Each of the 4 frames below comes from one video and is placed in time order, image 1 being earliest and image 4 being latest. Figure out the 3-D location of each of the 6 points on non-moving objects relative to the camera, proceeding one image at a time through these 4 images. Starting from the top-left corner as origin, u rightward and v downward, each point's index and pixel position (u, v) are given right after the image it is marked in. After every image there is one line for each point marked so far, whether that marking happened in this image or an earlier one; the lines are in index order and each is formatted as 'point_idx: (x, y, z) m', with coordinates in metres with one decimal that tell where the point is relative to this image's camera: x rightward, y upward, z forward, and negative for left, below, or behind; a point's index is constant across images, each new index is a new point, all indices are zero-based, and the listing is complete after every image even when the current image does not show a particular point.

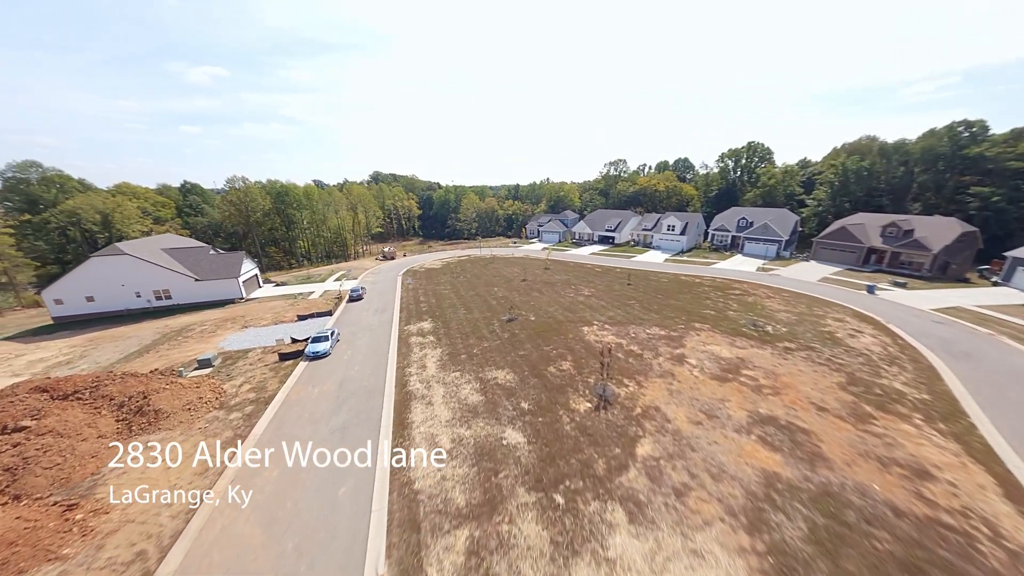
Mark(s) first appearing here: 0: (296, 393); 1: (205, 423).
0: (-13.1, -6.4, +18.1) m
1: (-16.0, -7.0, +15.8) m
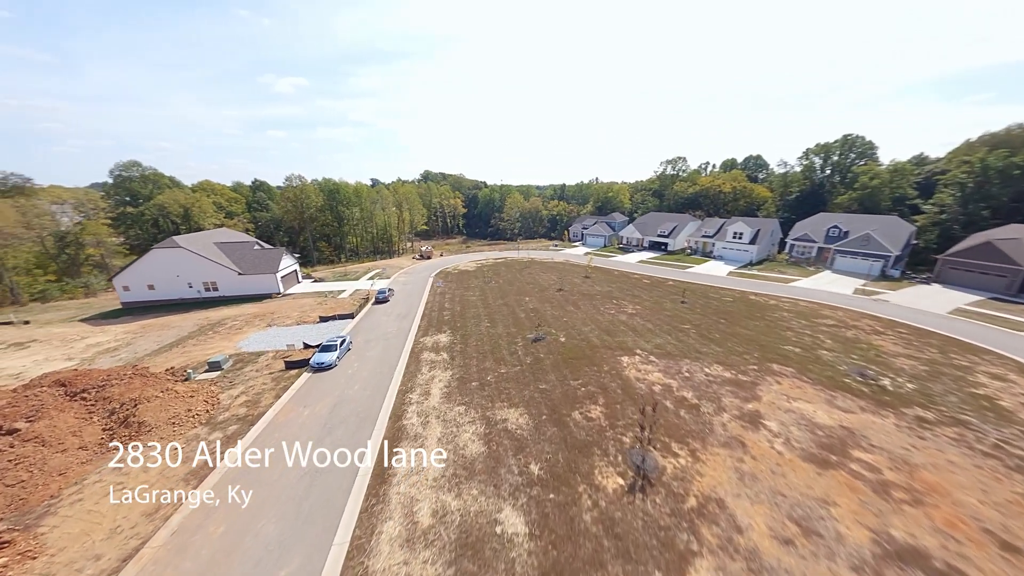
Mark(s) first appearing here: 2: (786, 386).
0: (-12.4, -6.8, +16.4) m
1: (-15.7, -7.3, +14.5) m
2: (+15.7, -5.6, +17.4) m
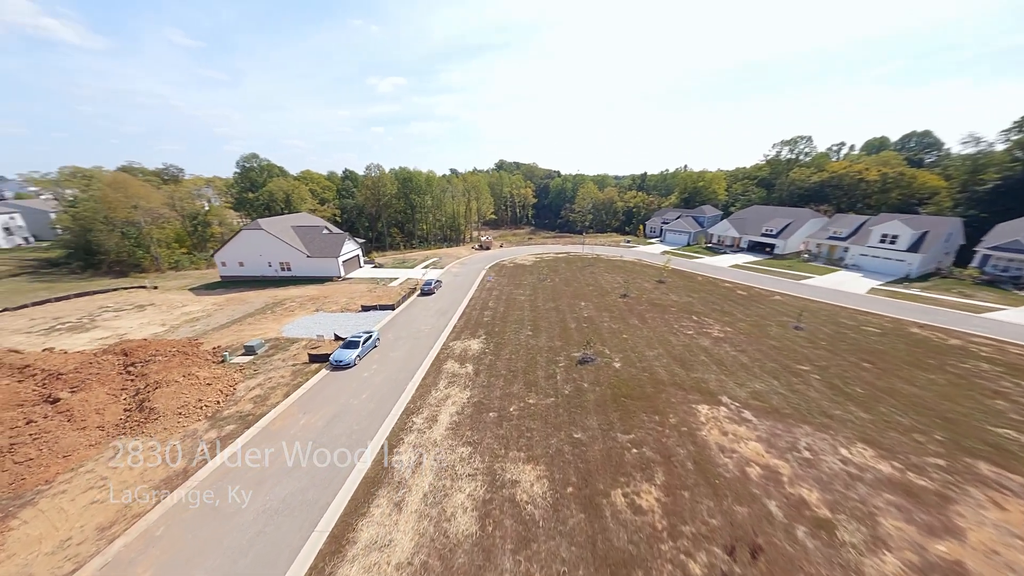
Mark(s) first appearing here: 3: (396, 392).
0: (-11.4, -6.5, +14.9) m
1: (-15.0, -6.7, +13.8) m
2: (+16.2, -7.4, +9.8) m
3: (-6.5, -5.9, +17.1) m
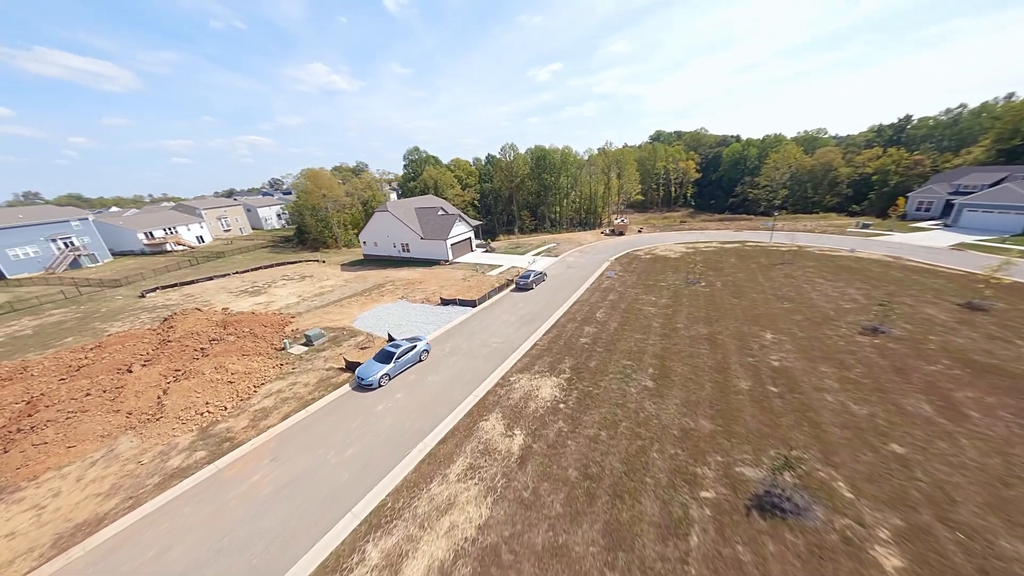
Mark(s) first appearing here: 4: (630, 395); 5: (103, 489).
0: (-9.6, -6.2, +10.9) m
1: (-13.4, -6.2, +11.5) m
2: (+12.9, -9.8, -5.6) m
3: (-4.3, -6.0, +10.7) m
4: (+5.0, -4.5, +12.8) m
5: (-13.7, -6.7, +10.2) m
